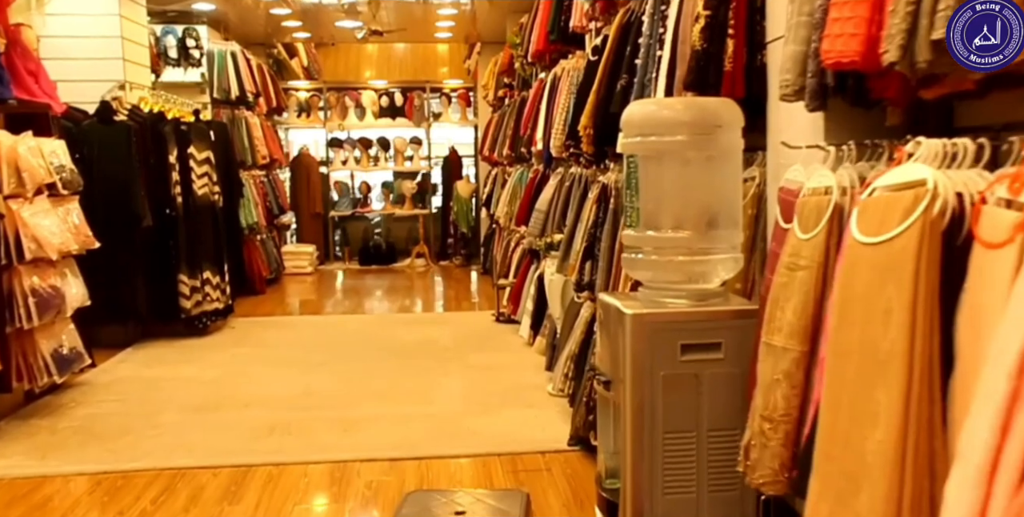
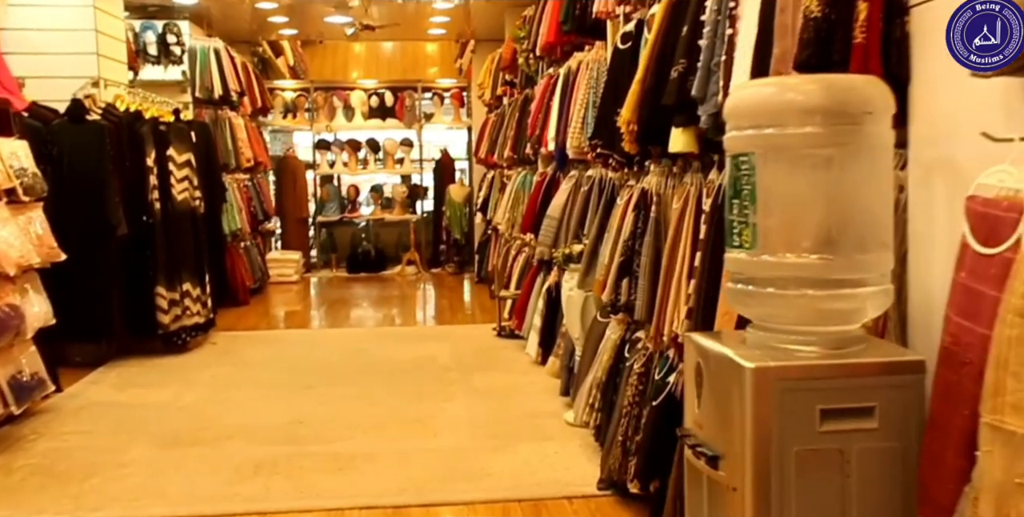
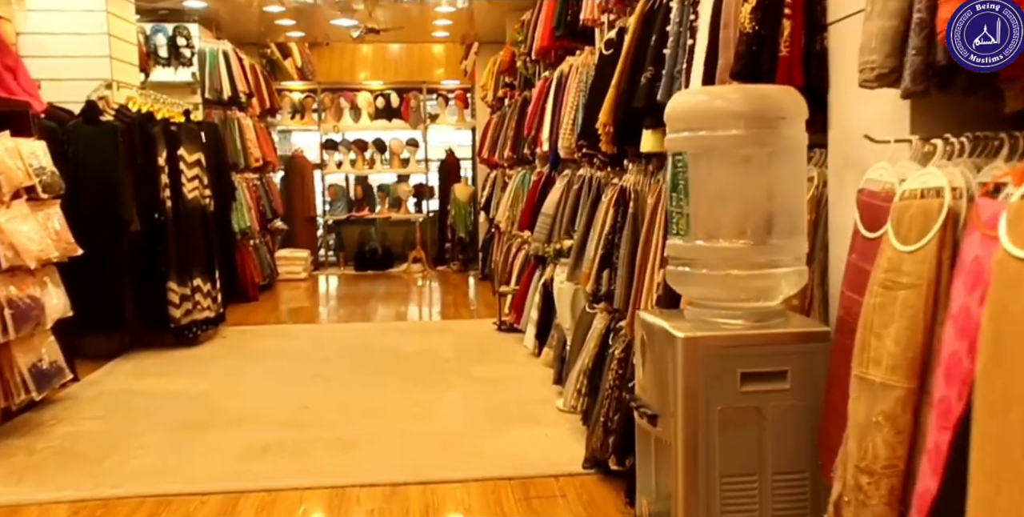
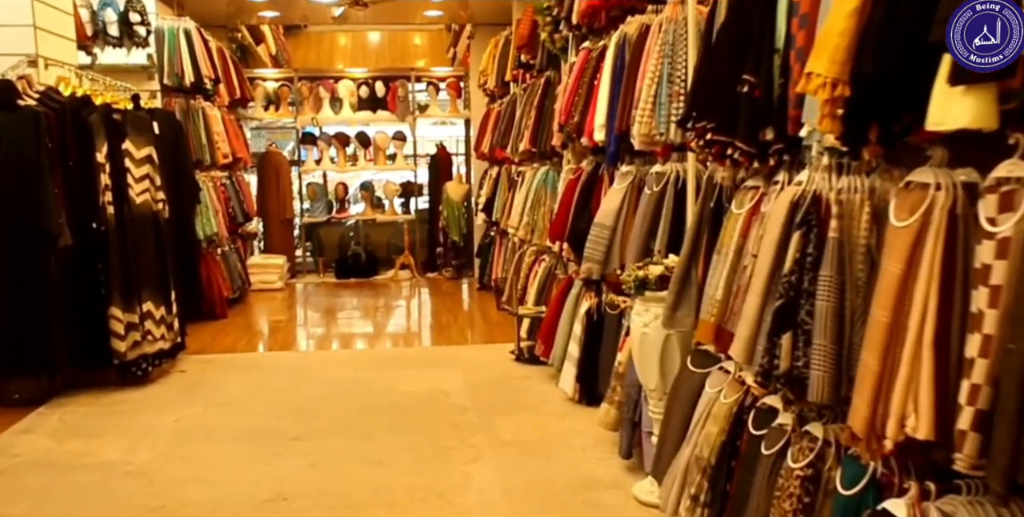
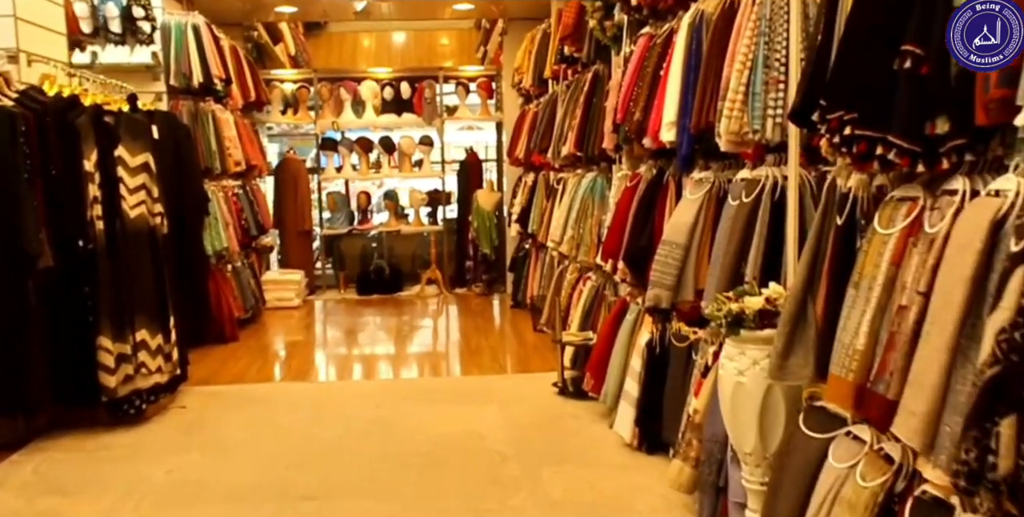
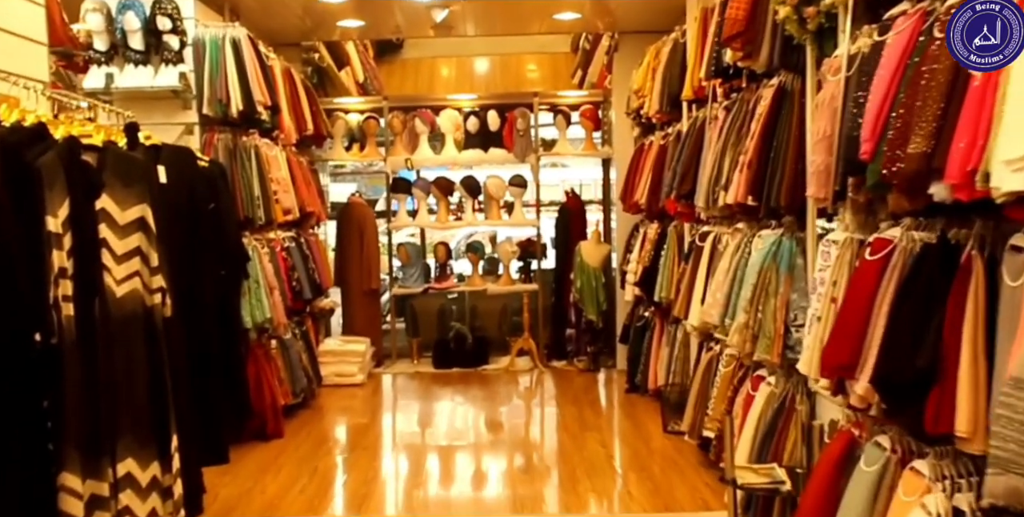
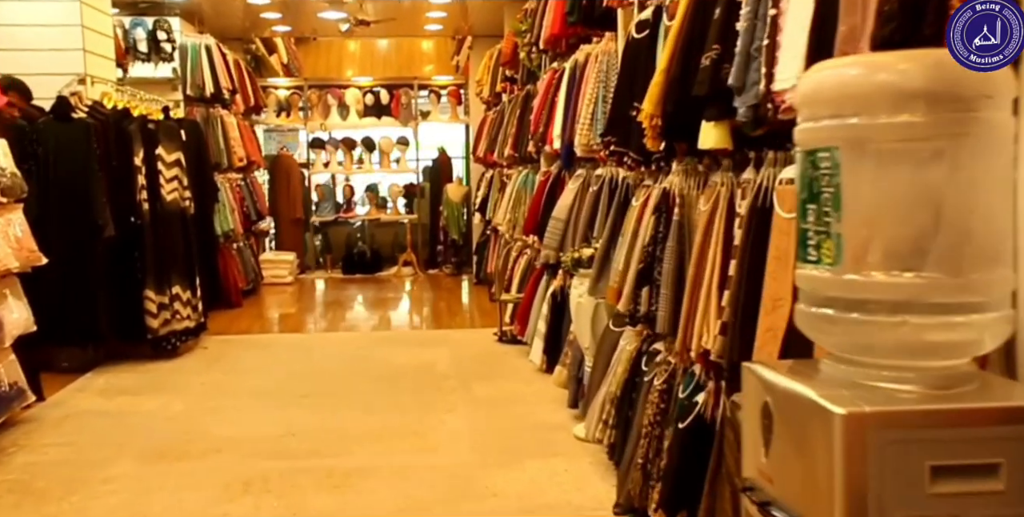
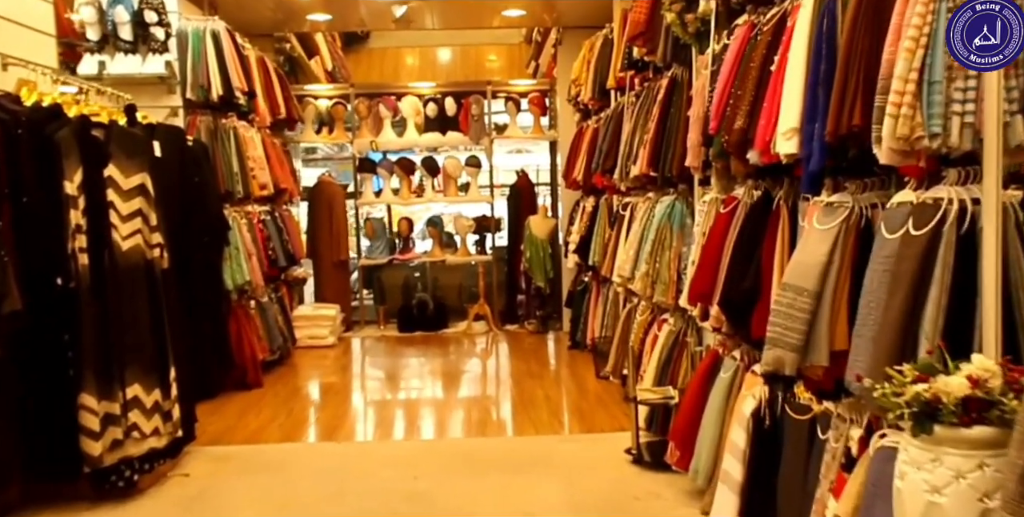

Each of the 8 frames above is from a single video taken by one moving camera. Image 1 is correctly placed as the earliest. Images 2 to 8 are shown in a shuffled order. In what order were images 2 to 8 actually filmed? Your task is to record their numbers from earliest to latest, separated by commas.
3, 2, 7, 4, 5, 8, 6
